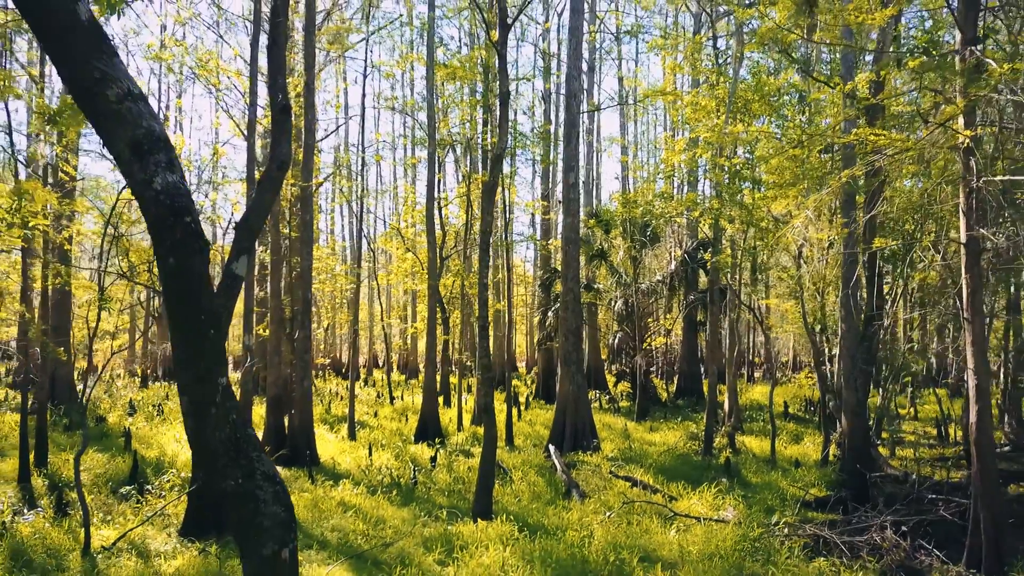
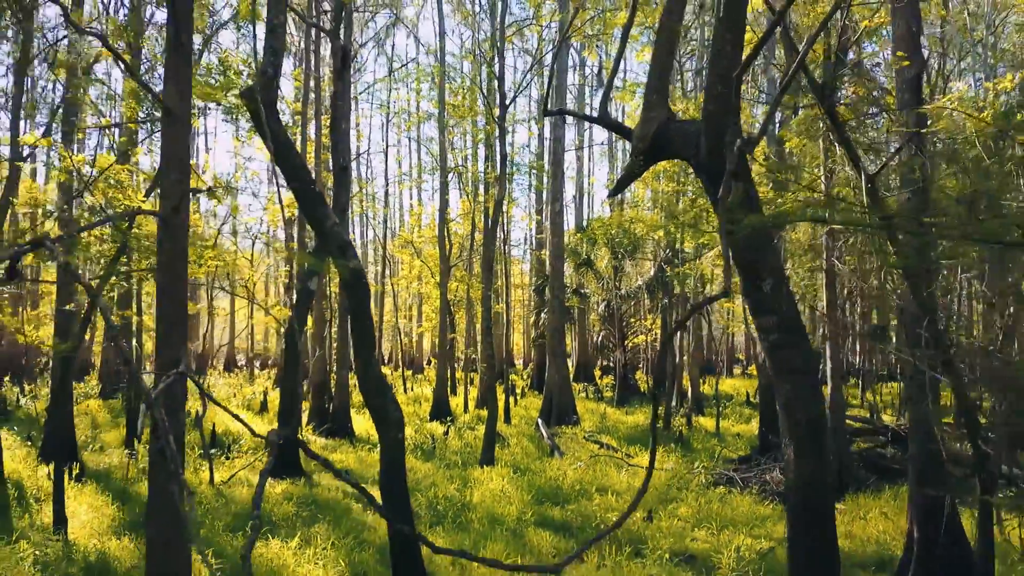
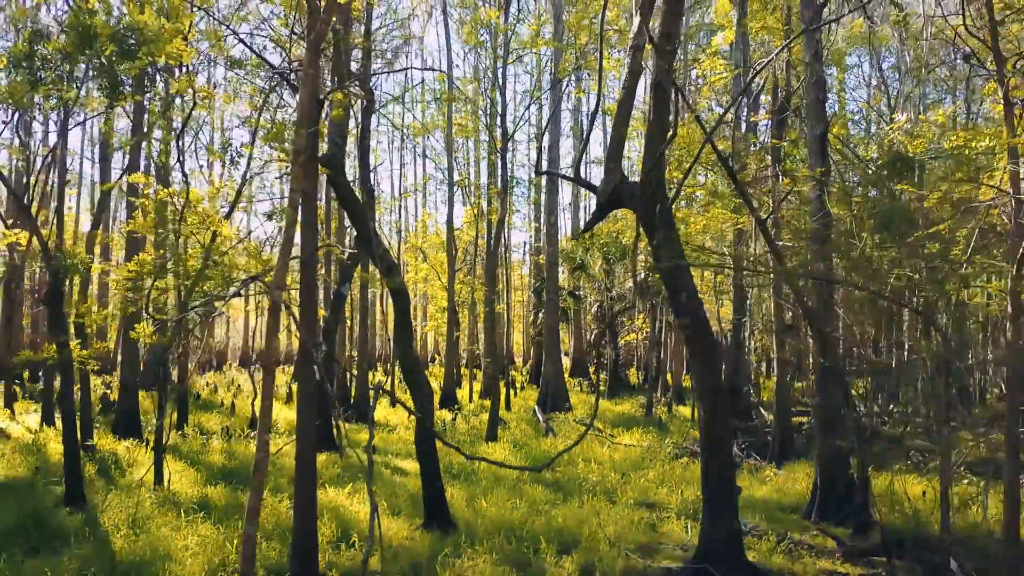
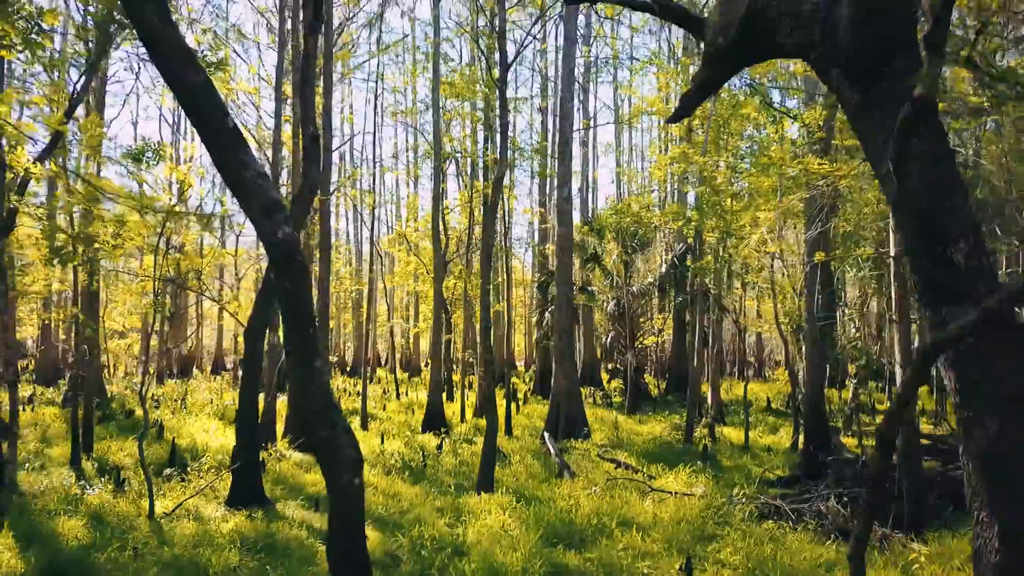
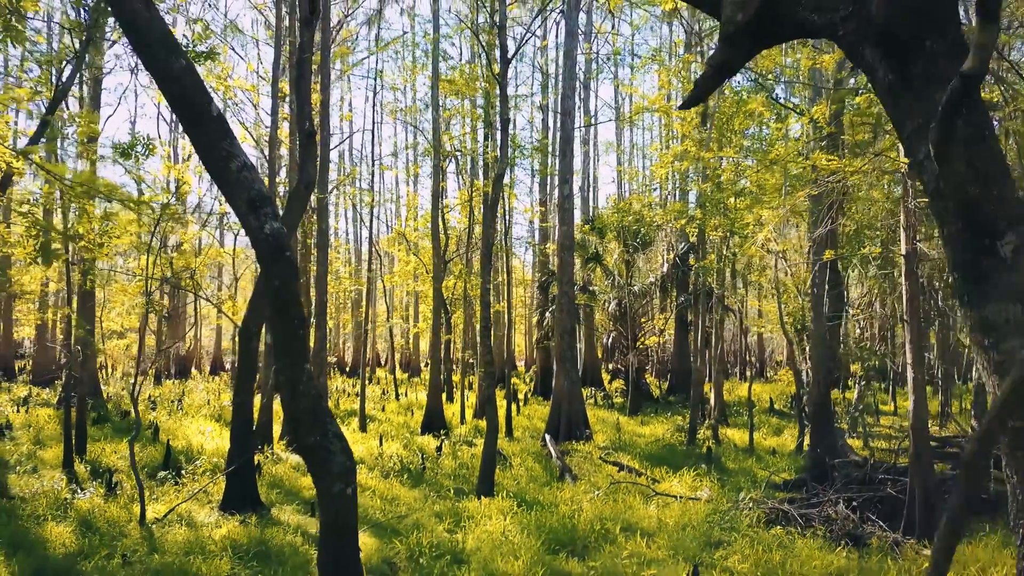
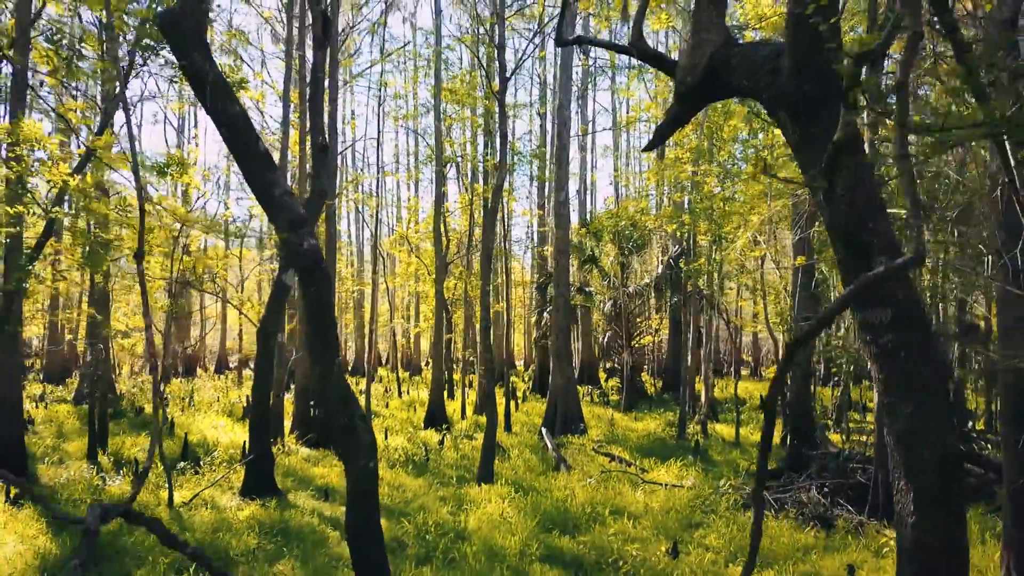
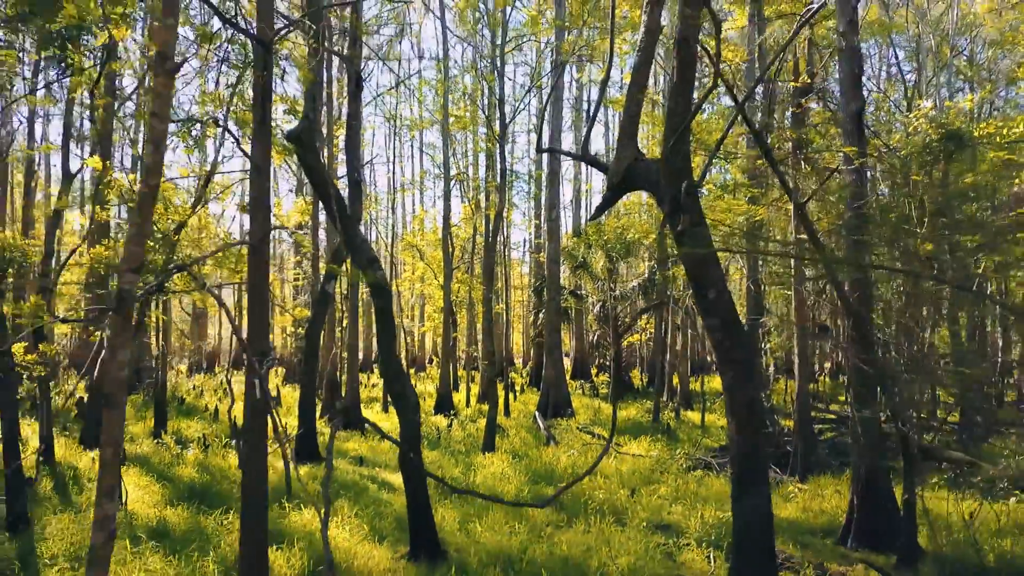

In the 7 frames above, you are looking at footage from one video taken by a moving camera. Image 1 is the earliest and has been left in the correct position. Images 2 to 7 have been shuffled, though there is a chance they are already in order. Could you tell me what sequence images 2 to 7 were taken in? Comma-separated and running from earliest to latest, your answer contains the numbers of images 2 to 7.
5, 4, 6, 2, 7, 3
